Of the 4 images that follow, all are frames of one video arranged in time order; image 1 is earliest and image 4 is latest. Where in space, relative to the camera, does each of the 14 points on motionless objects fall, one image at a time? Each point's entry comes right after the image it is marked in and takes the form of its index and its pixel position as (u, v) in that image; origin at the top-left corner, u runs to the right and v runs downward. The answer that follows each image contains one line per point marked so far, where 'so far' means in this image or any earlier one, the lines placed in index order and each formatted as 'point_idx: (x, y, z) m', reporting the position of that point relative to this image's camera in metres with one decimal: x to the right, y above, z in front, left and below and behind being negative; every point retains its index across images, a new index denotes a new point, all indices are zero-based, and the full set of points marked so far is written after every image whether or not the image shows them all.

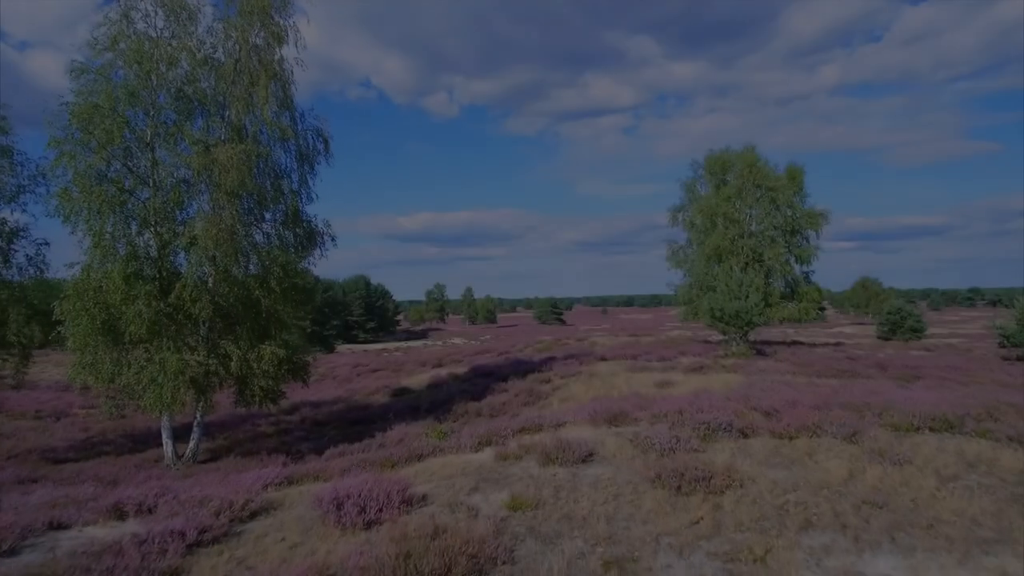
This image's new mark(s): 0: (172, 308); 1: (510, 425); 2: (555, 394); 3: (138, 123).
0: (-5.0, -0.3, +9.2) m
1: (0.0, -1.5, +6.8) m
2: (+0.8, -2.0, +12.0) m
3: (-5.7, +2.5, +9.6) m
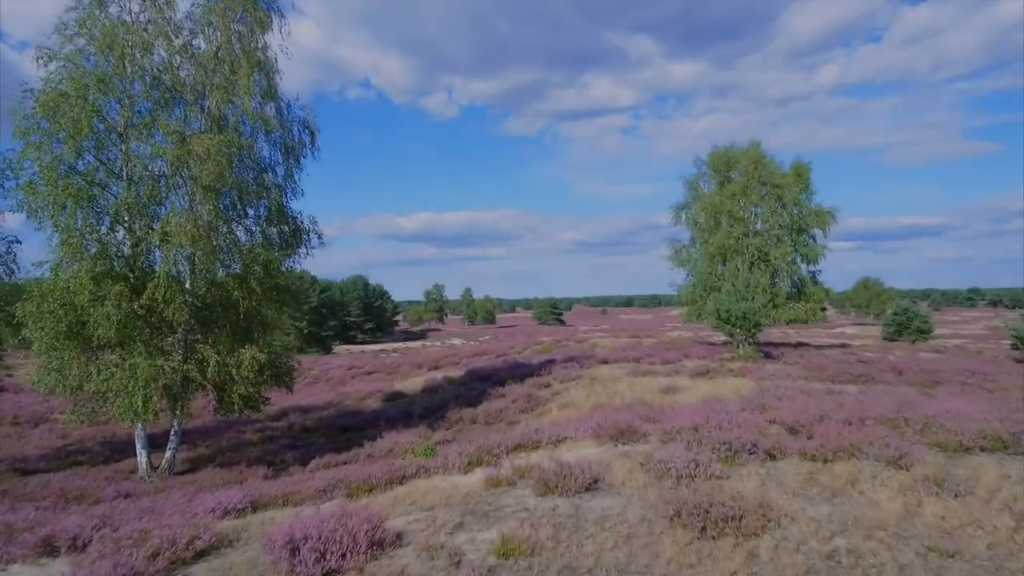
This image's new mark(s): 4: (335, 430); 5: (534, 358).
0: (-5.0, -0.3, +8.6) m
1: (-0.1, -1.5, +6.2) m
2: (+0.8, -2.0, +11.4) m
3: (-5.8, +2.5, +9.0) m
4: (-3.4, -2.7, +11.9) m
5: (+0.7, -2.2, +19.6) m
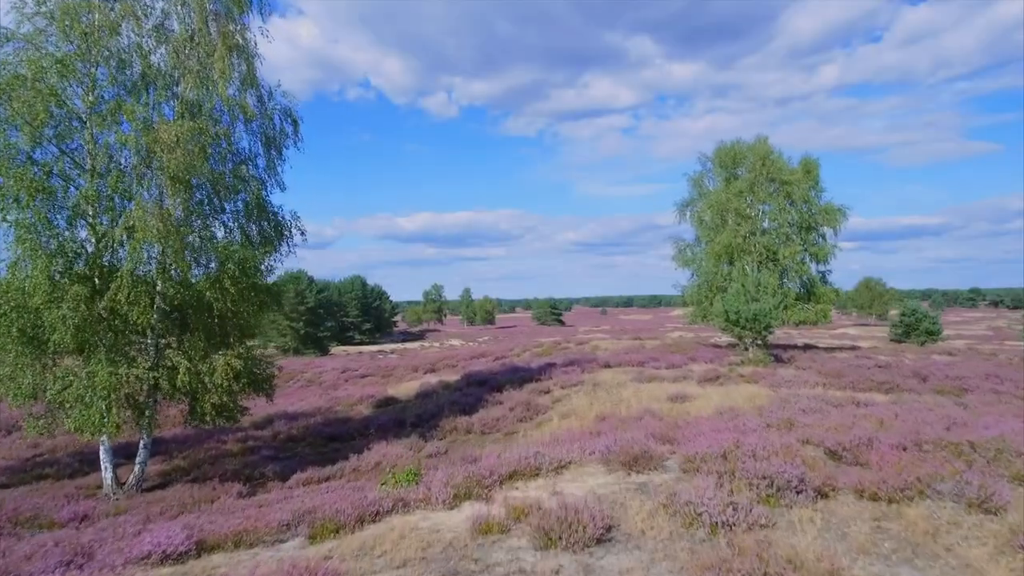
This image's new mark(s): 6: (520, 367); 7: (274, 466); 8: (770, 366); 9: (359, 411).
0: (-5.1, -0.3, +7.9) m
1: (-0.1, -1.5, +5.4) m
2: (+0.7, -2.0, +10.6) m
3: (-5.8, +2.5, +8.3) m
4: (-3.4, -2.7, +11.2) m
5: (+0.7, -2.2, +18.9) m
6: (+0.2, -2.0, +15.6) m
7: (-3.7, -2.7, +9.7) m
8: (+5.5, -1.7, +13.5) m
9: (-3.2, -2.6, +13.2) m
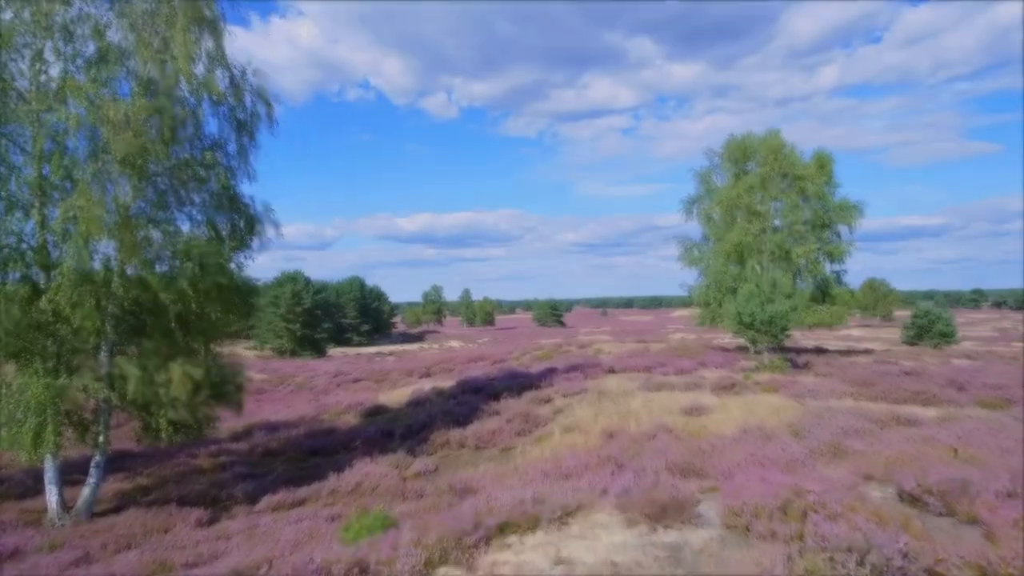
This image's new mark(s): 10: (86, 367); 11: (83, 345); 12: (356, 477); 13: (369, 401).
0: (-5.1, -0.3, +7.0) m
1: (-0.1, -1.5, +4.5) m
2: (+0.7, -2.0, +9.7) m
3: (-5.9, +2.5, +7.4) m
4: (-3.4, -2.7, +10.3) m
5: (+0.6, -2.2, +17.9) m
6: (+0.2, -2.0, +14.6) m
7: (-3.7, -2.7, +8.7) m
8: (+5.5, -1.7, +12.5) m
9: (-3.2, -2.6, +12.2) m
10: (-4.9, -0.9, +7.2) m
11: (-5.0, -0.7, +7.2) m
12: (-2.0, -2.5, +8.2) m
13: (-3.2, -2.5, +14.0) m
